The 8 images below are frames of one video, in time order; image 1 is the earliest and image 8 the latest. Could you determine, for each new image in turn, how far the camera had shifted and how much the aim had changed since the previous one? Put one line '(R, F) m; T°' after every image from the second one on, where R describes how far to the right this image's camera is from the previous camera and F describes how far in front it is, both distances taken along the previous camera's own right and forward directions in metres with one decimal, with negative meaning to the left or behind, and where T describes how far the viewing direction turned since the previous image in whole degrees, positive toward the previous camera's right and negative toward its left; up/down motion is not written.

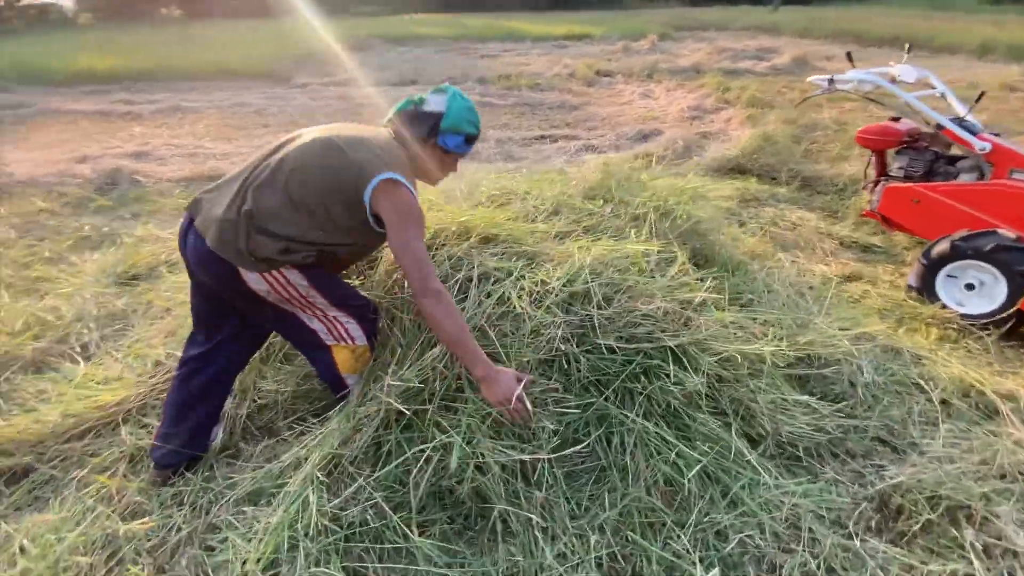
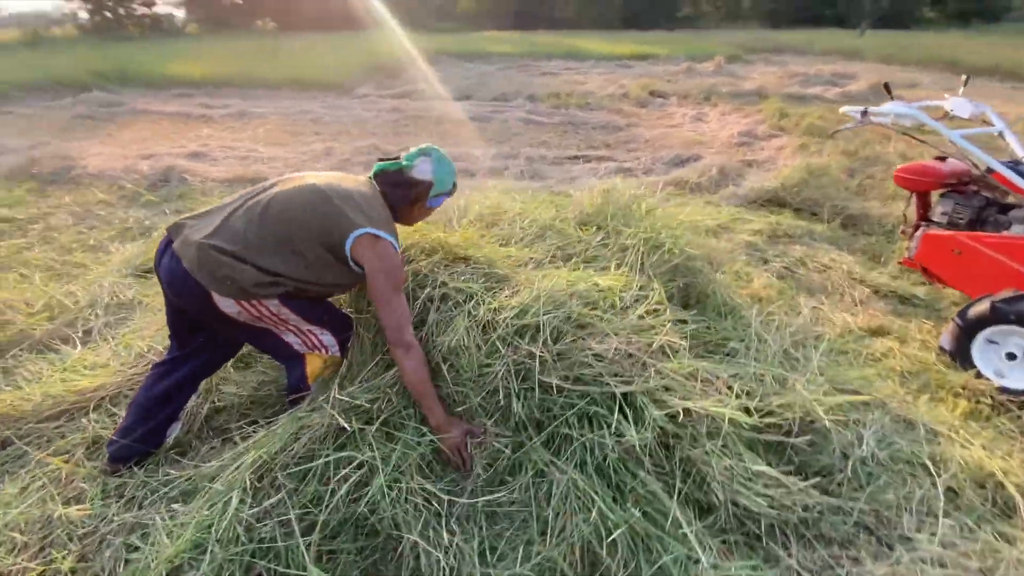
(+0.3, +0.1) m; -7°
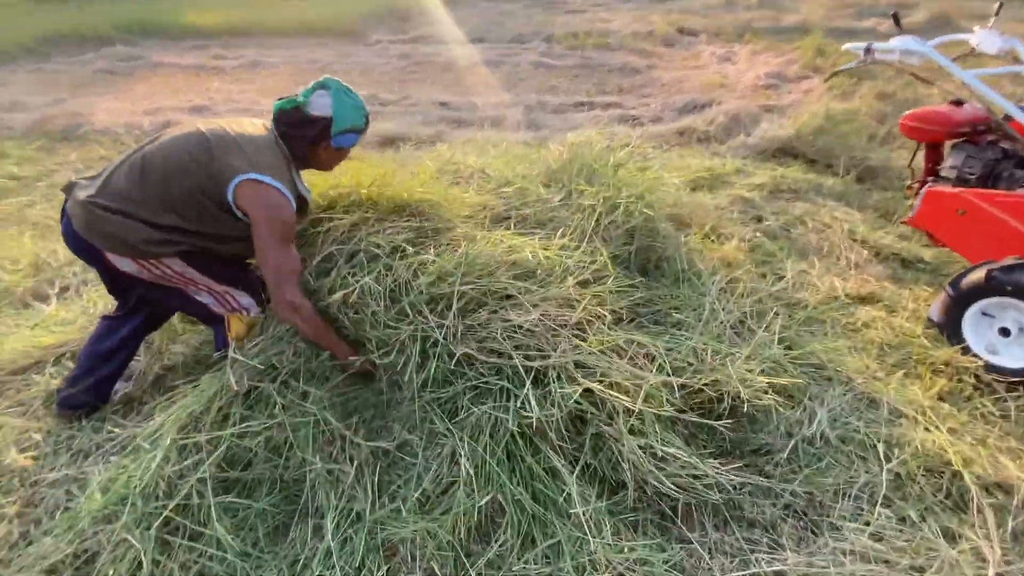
(+0.4, +0.1) m; -4°
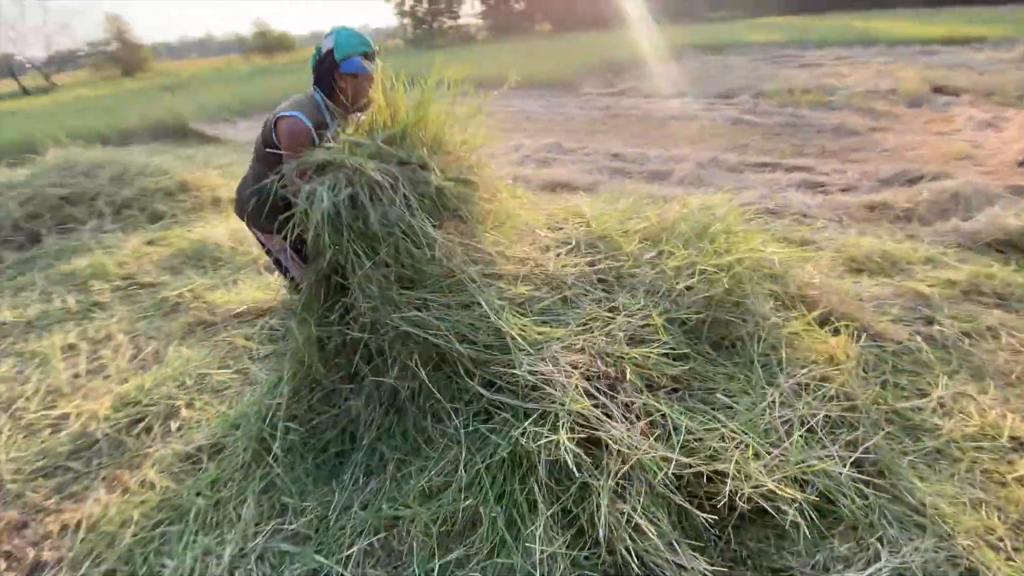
(+0.5, -0.1) m; -23°
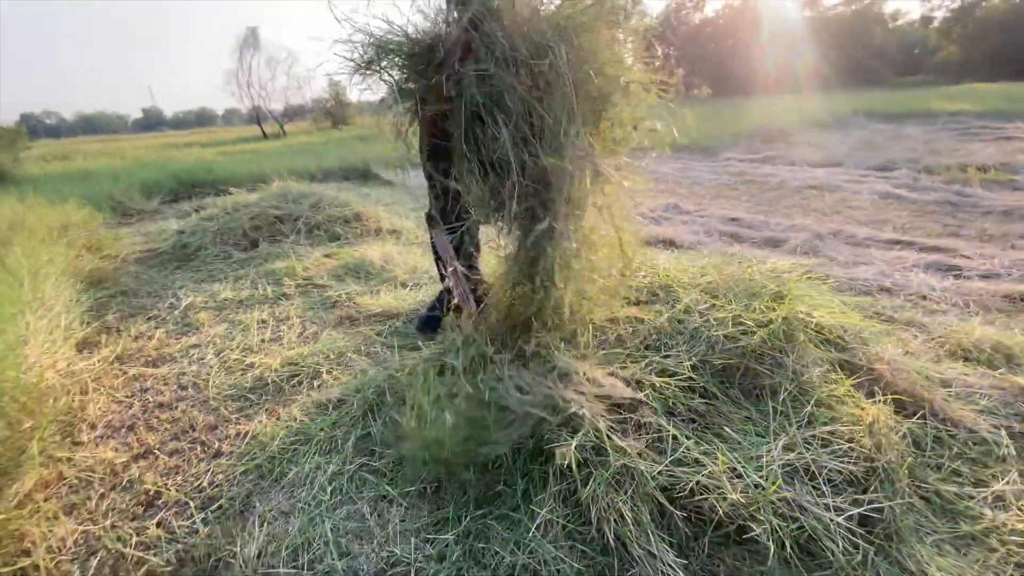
(+0.3, -0.4) m; -16°
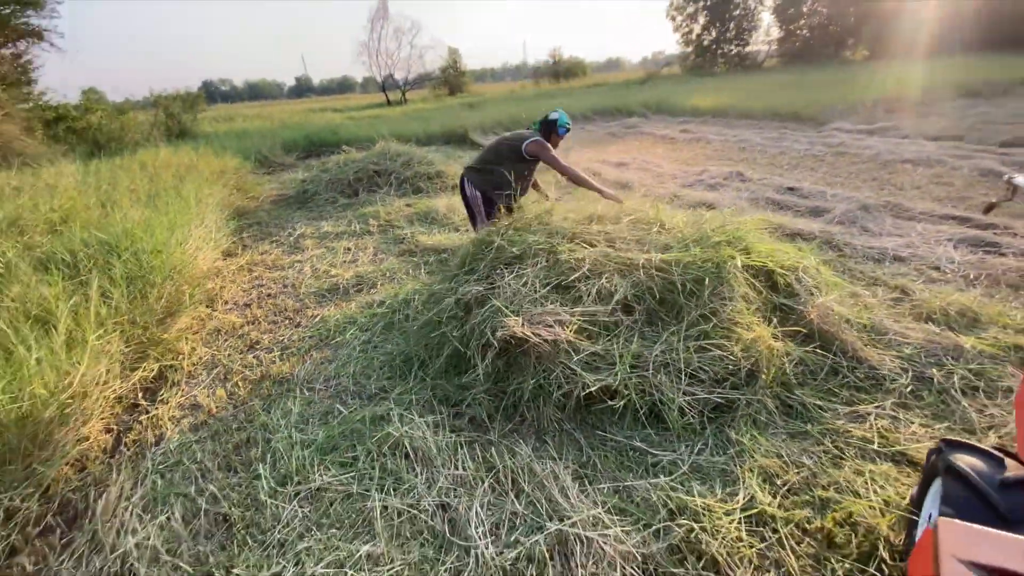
(+0.7, -0.6) m; -12°
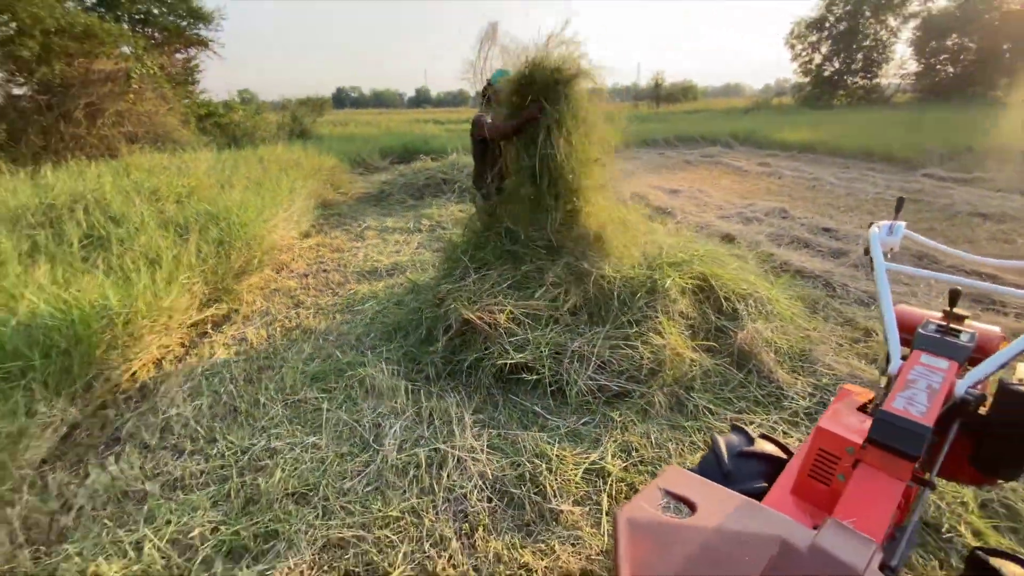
(+0.7, -0.5) m; -10°
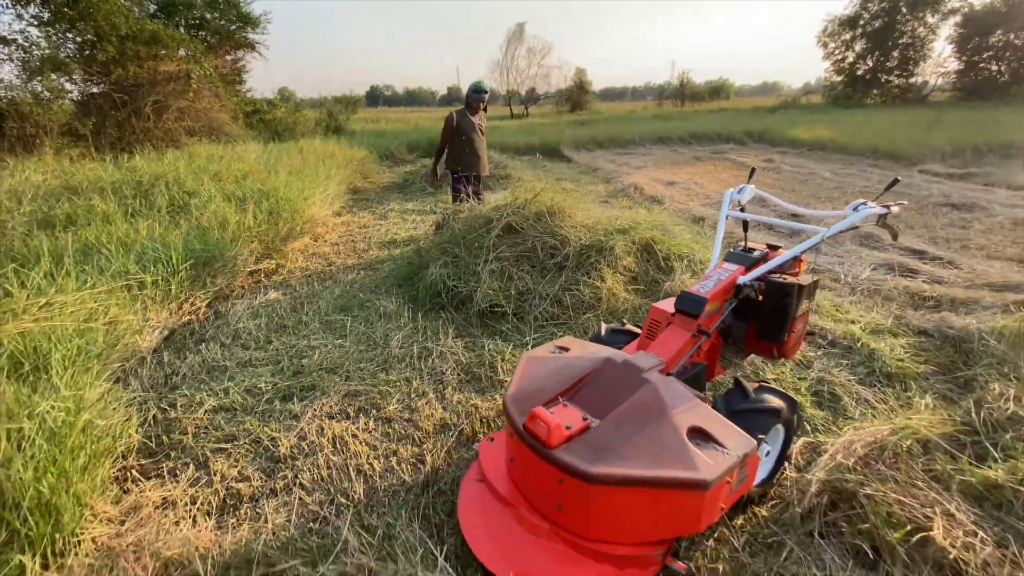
(+0.4, -0.8) m; -3°
